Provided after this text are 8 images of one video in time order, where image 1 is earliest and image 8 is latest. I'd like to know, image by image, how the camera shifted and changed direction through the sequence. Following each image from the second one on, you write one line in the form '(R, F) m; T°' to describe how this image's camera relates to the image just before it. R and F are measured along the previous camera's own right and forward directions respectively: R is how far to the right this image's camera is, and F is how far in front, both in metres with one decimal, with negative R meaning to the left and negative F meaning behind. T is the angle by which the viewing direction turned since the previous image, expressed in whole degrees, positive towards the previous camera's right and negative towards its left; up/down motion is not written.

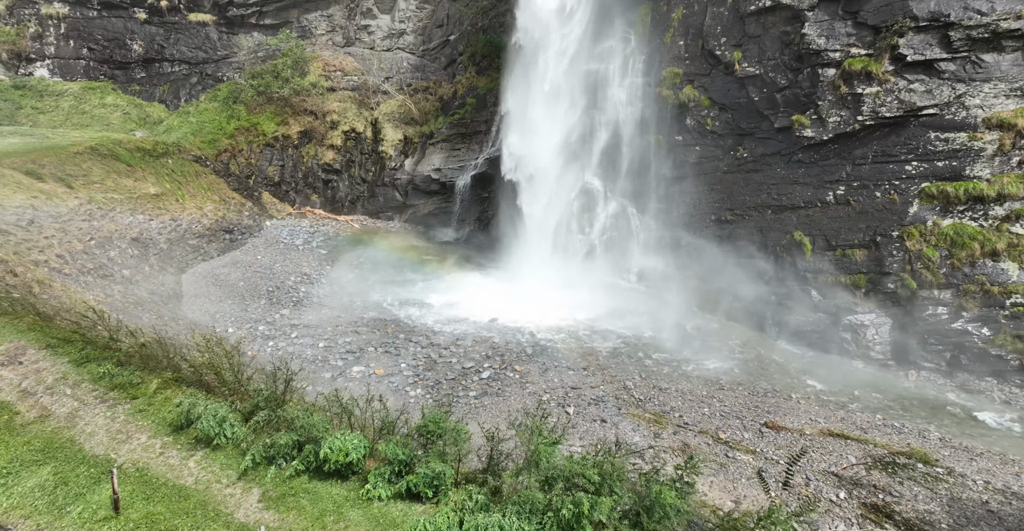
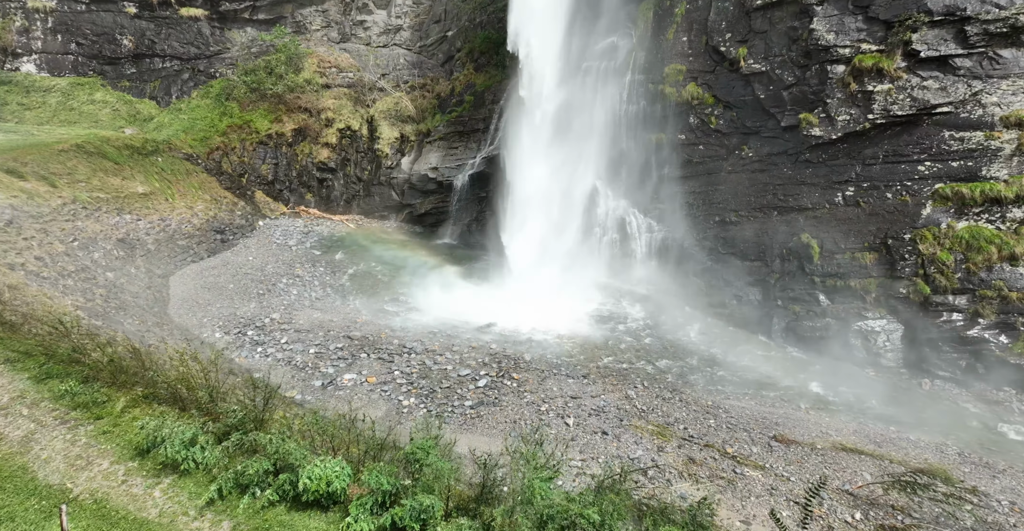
(0.0, +0.4) m; 0°
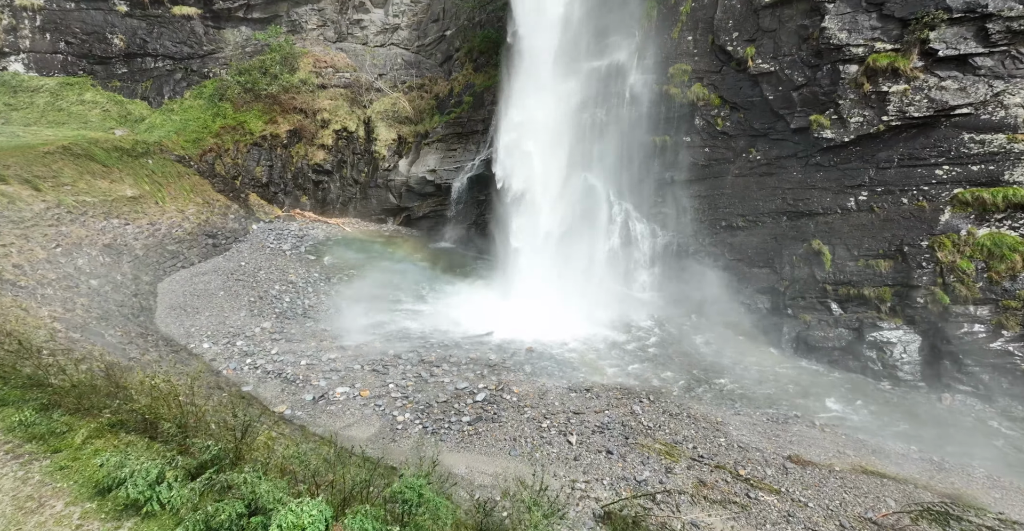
(0.0, +0.5) m; 0°
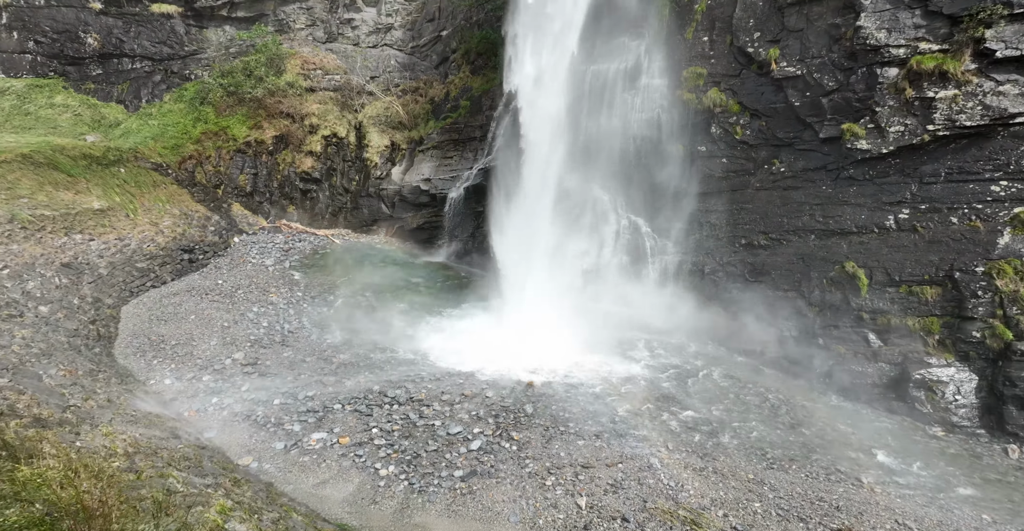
(0.0, +1.3) m; 0°
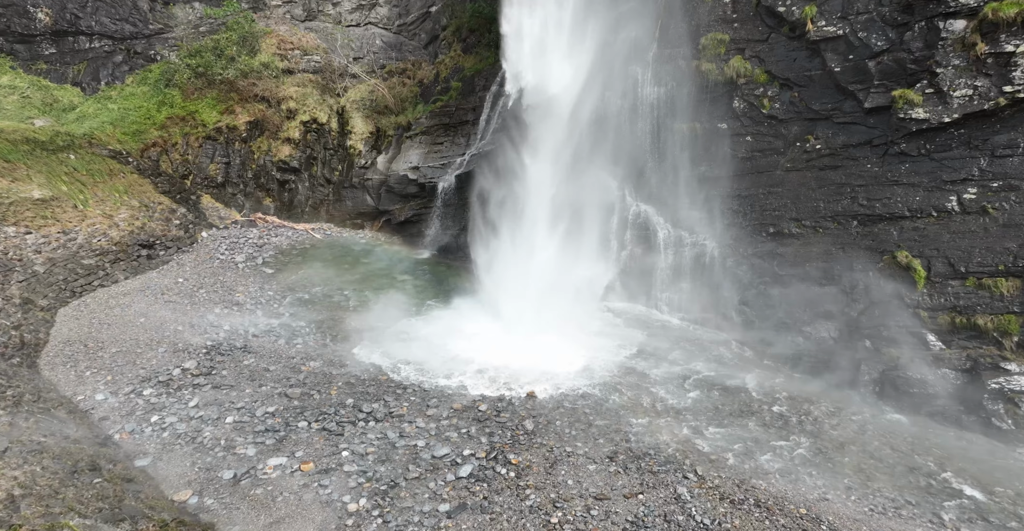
(0.0, +1.6) m; 0°
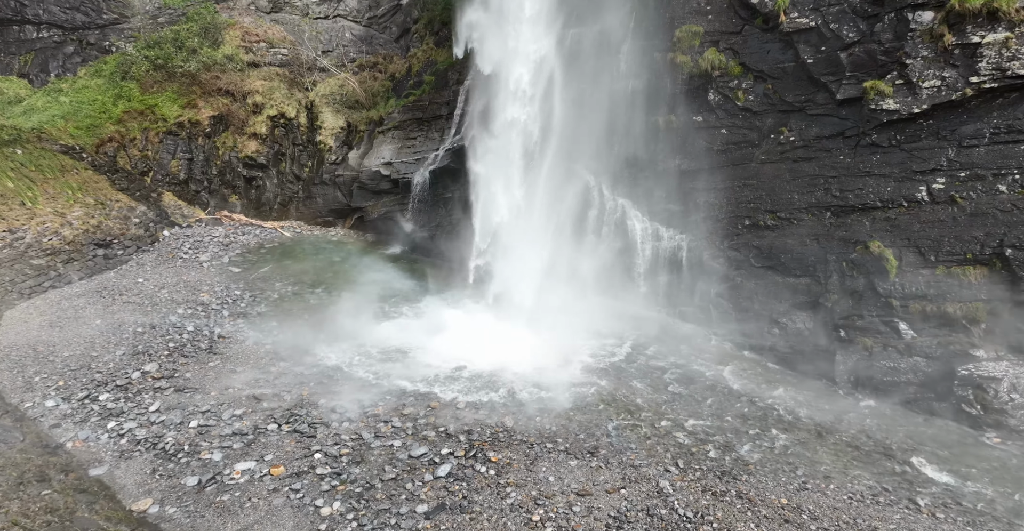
(0.0, +0.2) m; +3°
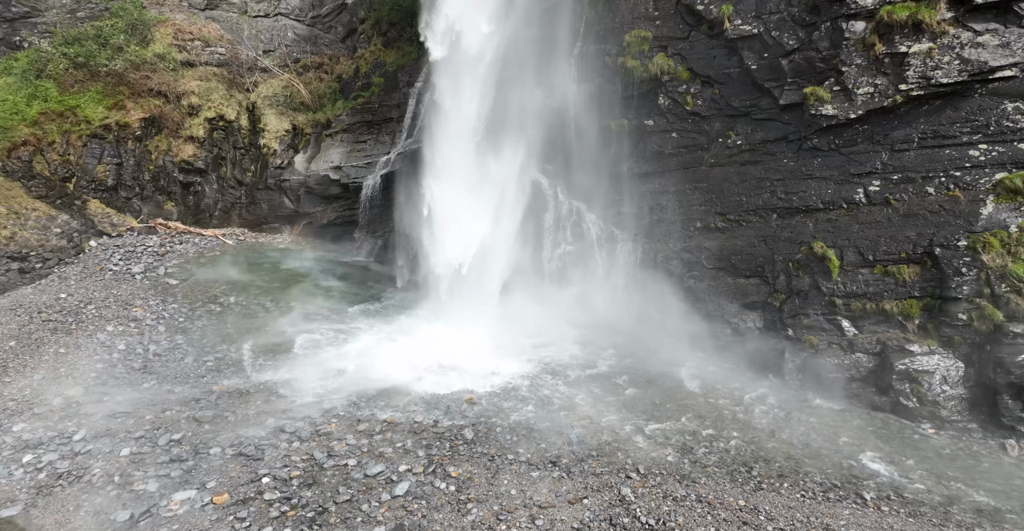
(0.0, +0.2) m; +5°
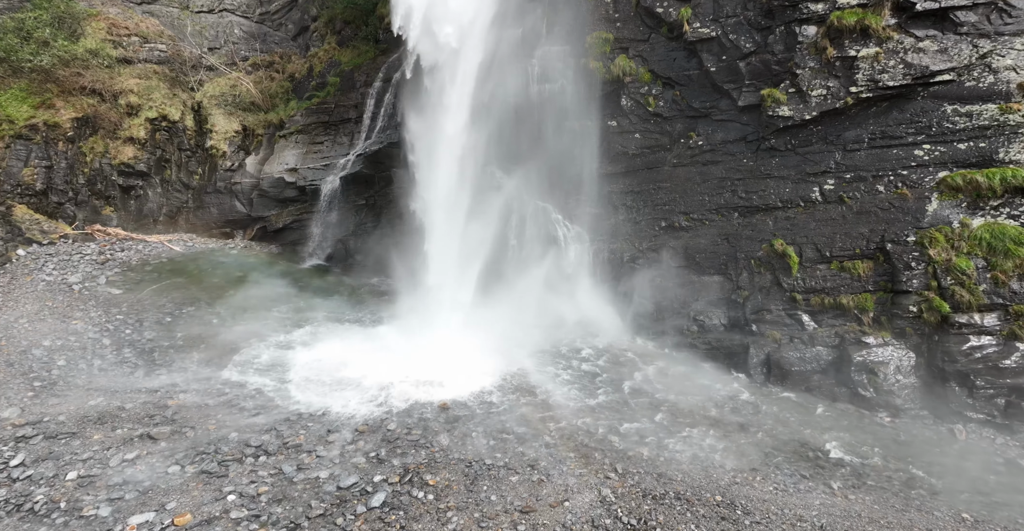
(-0.2, +0.1) m; +5°
